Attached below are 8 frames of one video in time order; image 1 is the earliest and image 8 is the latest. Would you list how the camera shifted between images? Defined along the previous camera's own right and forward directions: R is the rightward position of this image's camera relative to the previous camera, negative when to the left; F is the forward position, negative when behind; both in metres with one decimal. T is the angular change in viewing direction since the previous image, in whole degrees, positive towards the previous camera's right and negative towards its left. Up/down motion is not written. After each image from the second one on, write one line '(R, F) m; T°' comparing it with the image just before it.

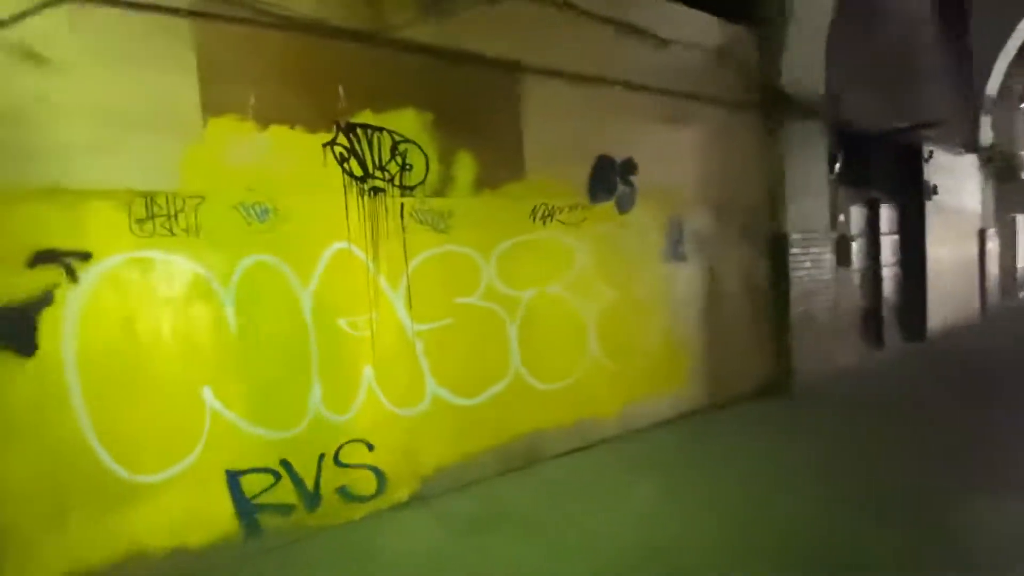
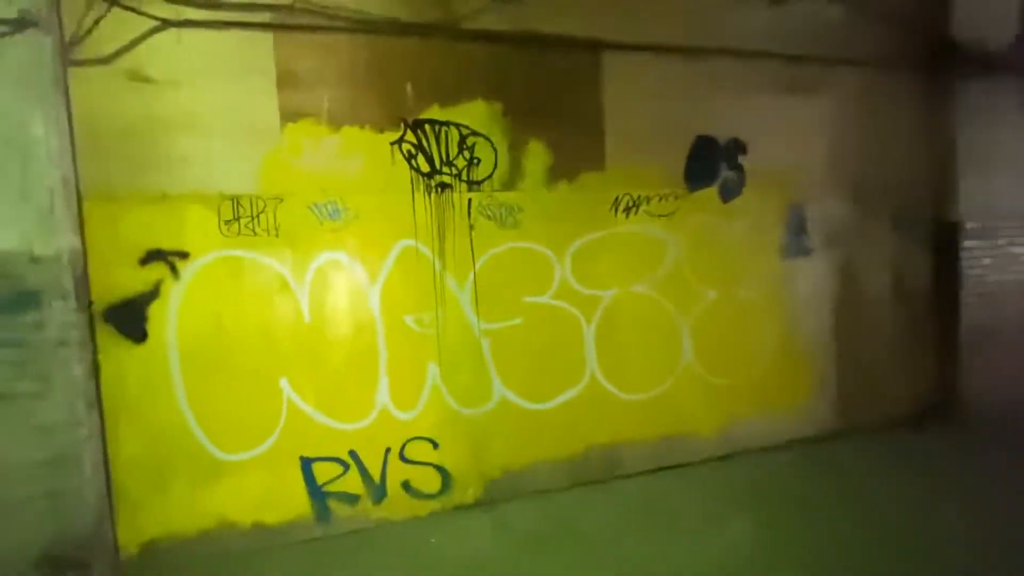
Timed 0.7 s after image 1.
(+0.4, +0.4) m; -14°
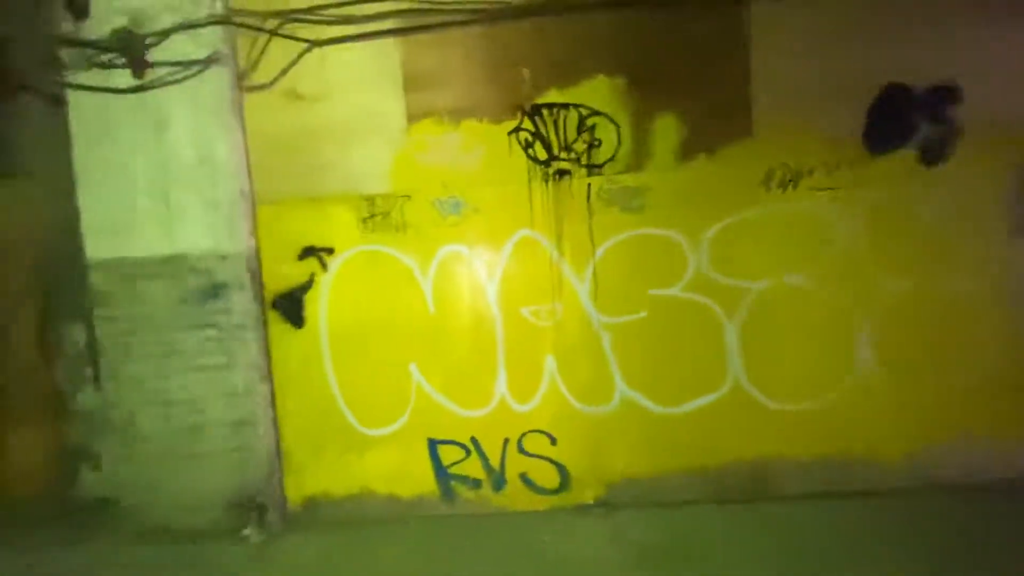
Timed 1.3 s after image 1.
(+0.3, +0.2) m; -18°
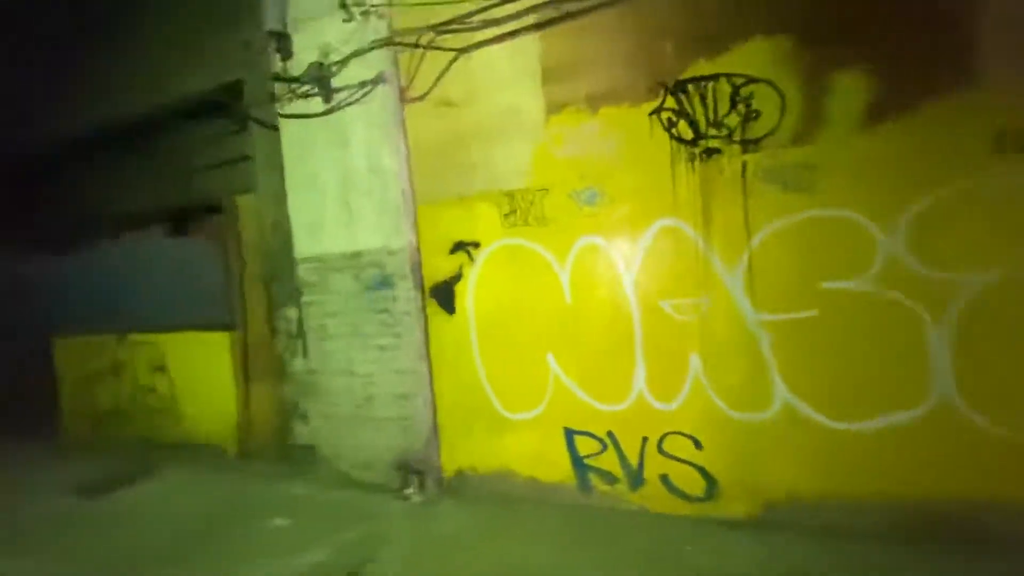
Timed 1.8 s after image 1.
(+0.2, +0.1) m; -20°
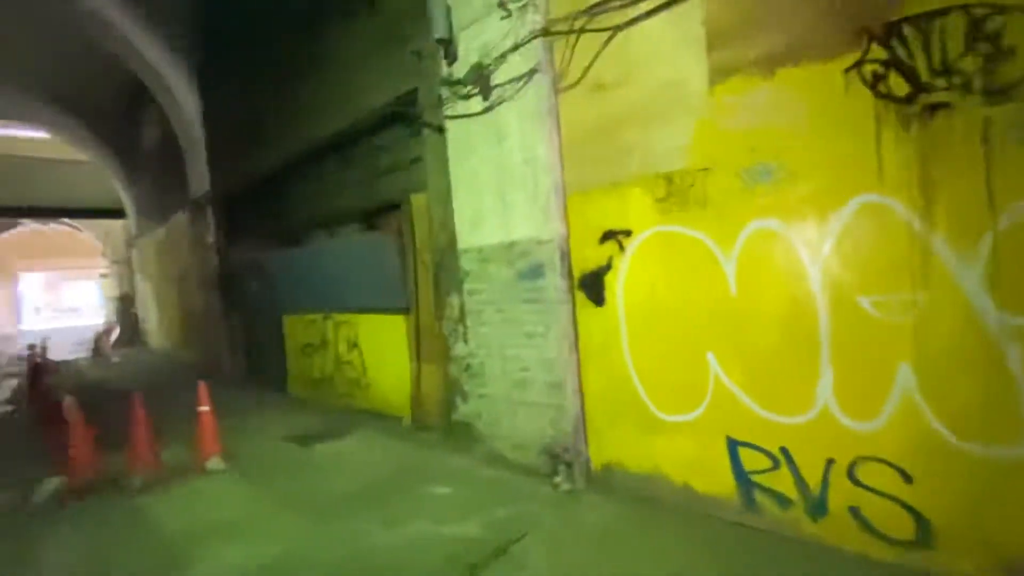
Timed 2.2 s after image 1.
(+0.1, +0.1) m; -19°
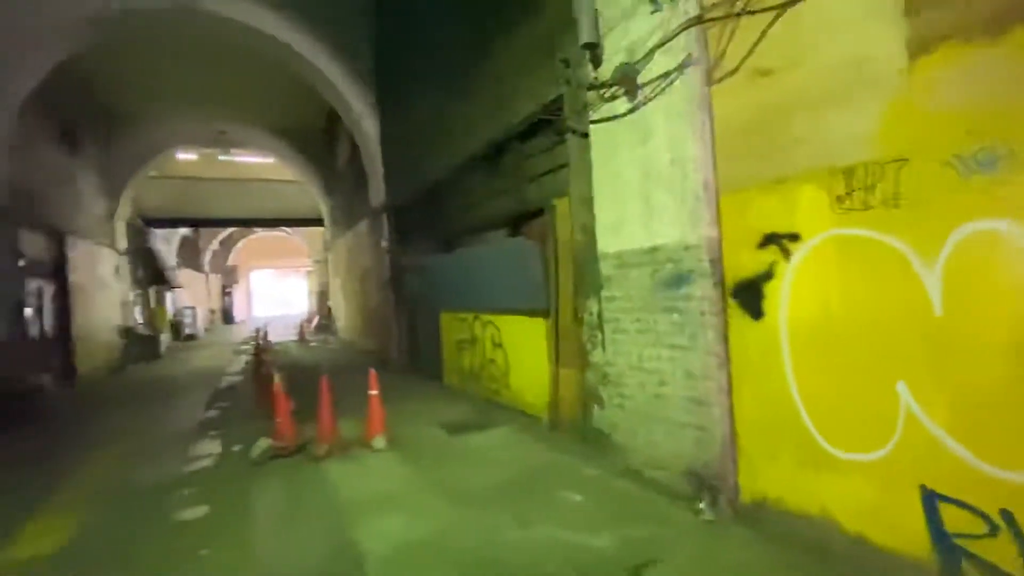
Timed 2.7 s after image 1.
(+0.1, 0.0) m; -17°
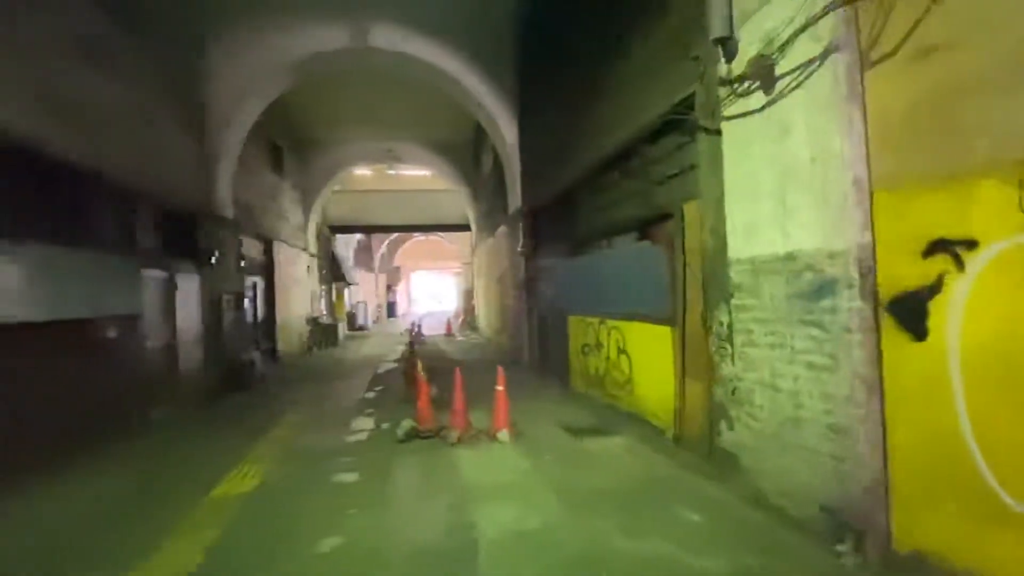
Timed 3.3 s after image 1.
(+0.3, -0.1) m; -17°
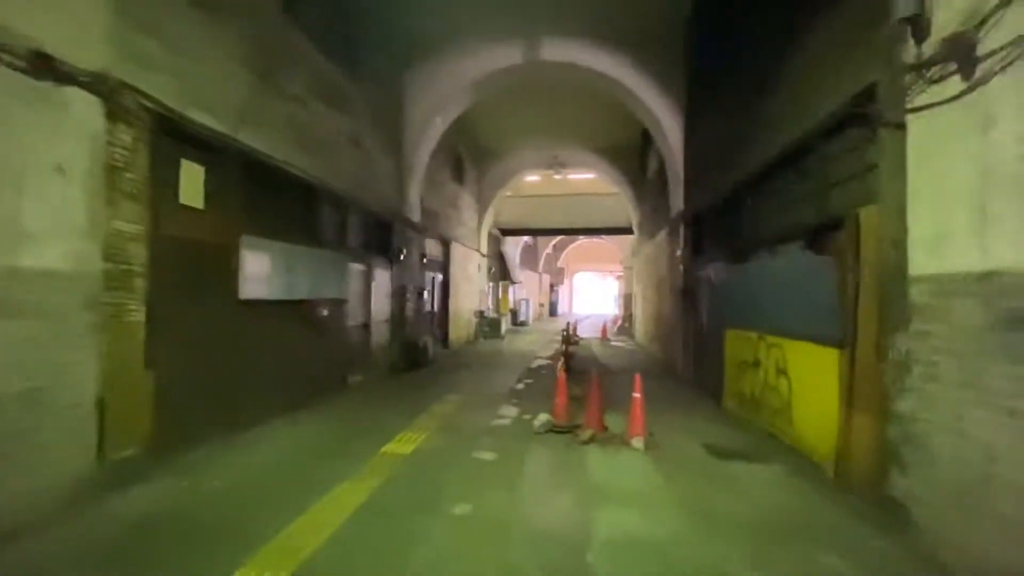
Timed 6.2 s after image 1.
(+0.4, -0.2) m; -20°
